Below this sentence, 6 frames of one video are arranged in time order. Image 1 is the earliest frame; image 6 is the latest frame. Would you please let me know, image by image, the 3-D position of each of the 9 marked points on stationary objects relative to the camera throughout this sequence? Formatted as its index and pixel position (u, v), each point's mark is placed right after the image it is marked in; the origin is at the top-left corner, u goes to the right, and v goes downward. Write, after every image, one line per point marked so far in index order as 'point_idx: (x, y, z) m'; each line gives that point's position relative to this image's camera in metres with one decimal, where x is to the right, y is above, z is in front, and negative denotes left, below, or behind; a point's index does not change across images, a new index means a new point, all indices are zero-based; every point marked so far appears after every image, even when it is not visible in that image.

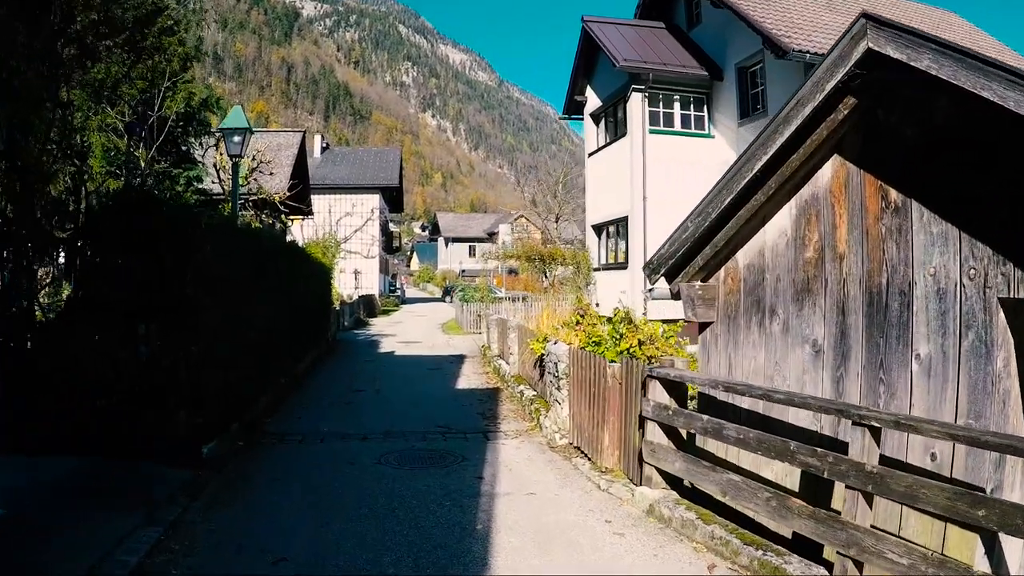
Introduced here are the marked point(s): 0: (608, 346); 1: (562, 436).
0: (+1.0, -0.6, +6.9) m
1: (+0.5, -1.4, +6.6) m
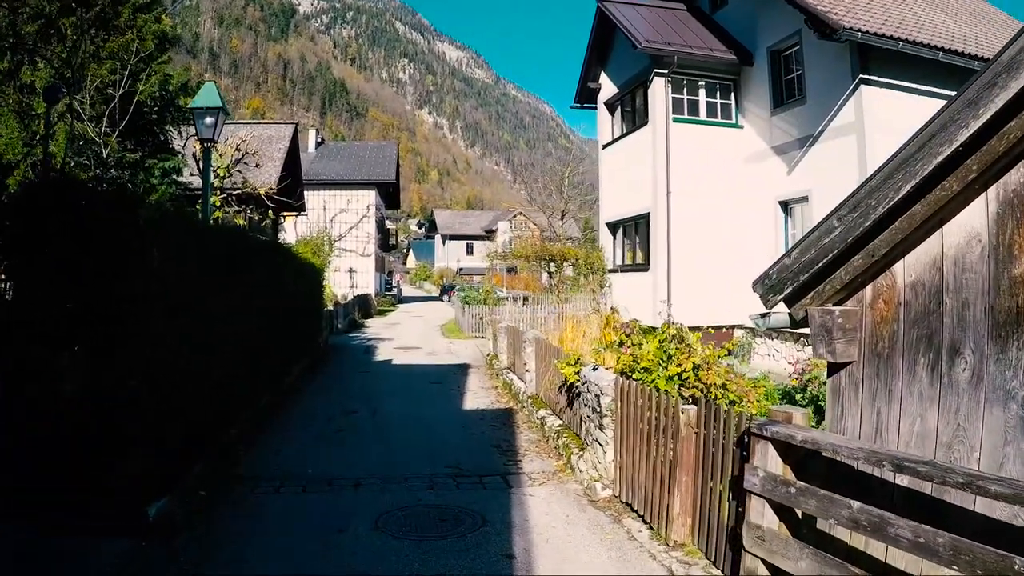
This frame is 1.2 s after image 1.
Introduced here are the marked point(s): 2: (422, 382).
0: (+1.2, -0.7, +5.6) m
1: (+0.7, -1.5, +5.2) m
2: (-1.6, -1.7, +12.3) m
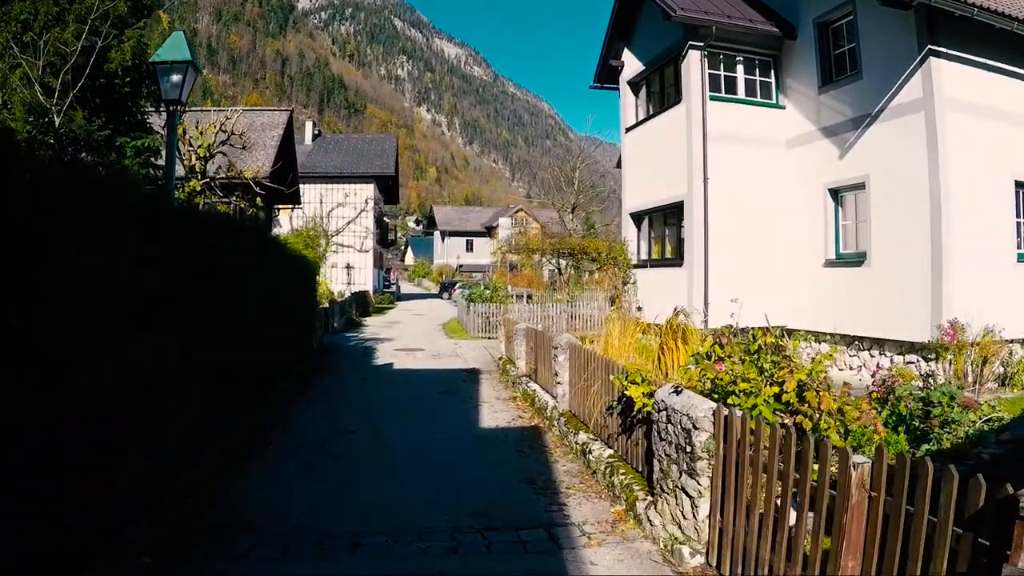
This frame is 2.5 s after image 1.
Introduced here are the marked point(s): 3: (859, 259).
0: (+1.5, -0.7, +4.2) m
1: (+1.0, -1.5, +3.9) m
2: (-1.4, -1.7, +10.9) m
3: (+5.5, +0.5, +10.8) m
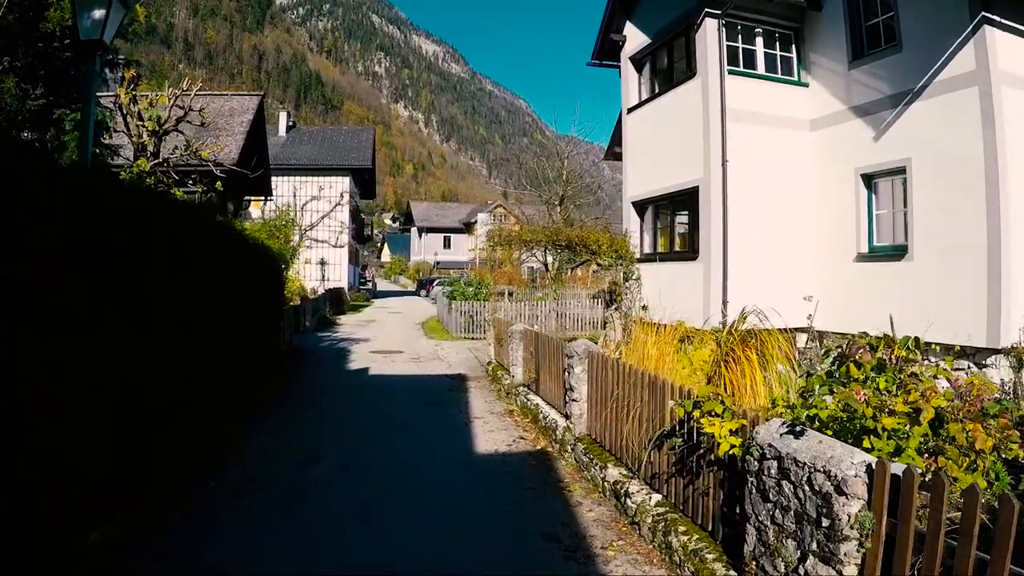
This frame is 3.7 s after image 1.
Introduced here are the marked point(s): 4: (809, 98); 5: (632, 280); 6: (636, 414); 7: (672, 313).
0: (+1.7, -0.6, +2.9) m
1: (+1.2, -1.5, +2.5) m
2: (-1.4, -1.6, +9.5) m
3: (+5.4, +0.5, +9.6) m
4: (+4.8, +3.1, +11.1) m
5: (+2.2, +0.1, +12.4) m
6: (+0.8, -0.9, +4.7) m
7: (+2.7, -0.4, +11.3) m
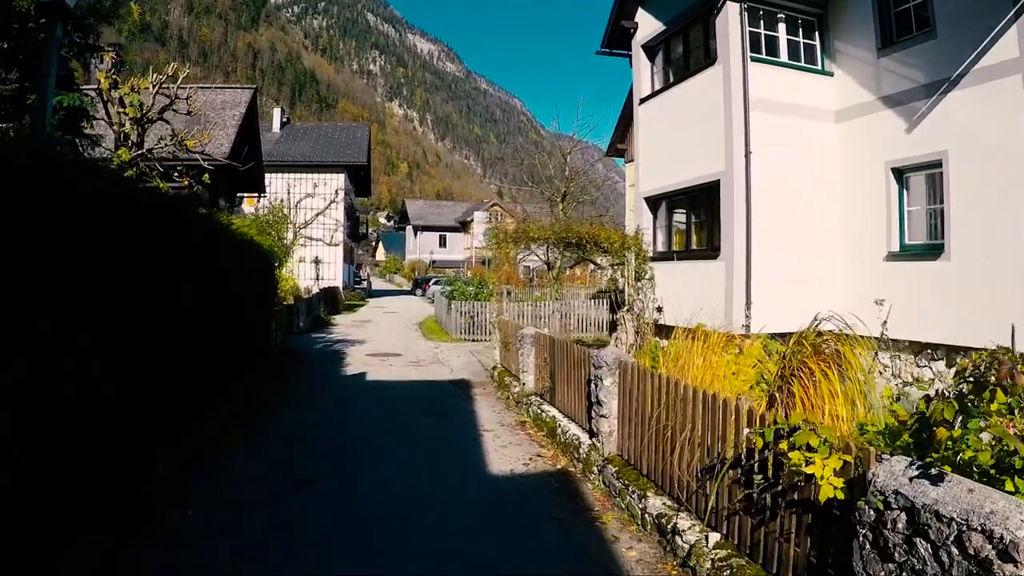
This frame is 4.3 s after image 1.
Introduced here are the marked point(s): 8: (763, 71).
0: (+1.9, -0.7, +2.2) m
1: (+1.4, -1.5, +1.9) m
2: (-1.3, -1.6, +8.8) m
3: (+5.5, +0.5, +9.0) m
4: (+5.0, +3.1, +10.5) m
5: (+2.3, +0.1, +11.8) m
6: (+1.0, -0.9, +4.0) m
7: (+2.8, -0.4, +10.7) m
8: (+3.6, +3.2, +9.9) m
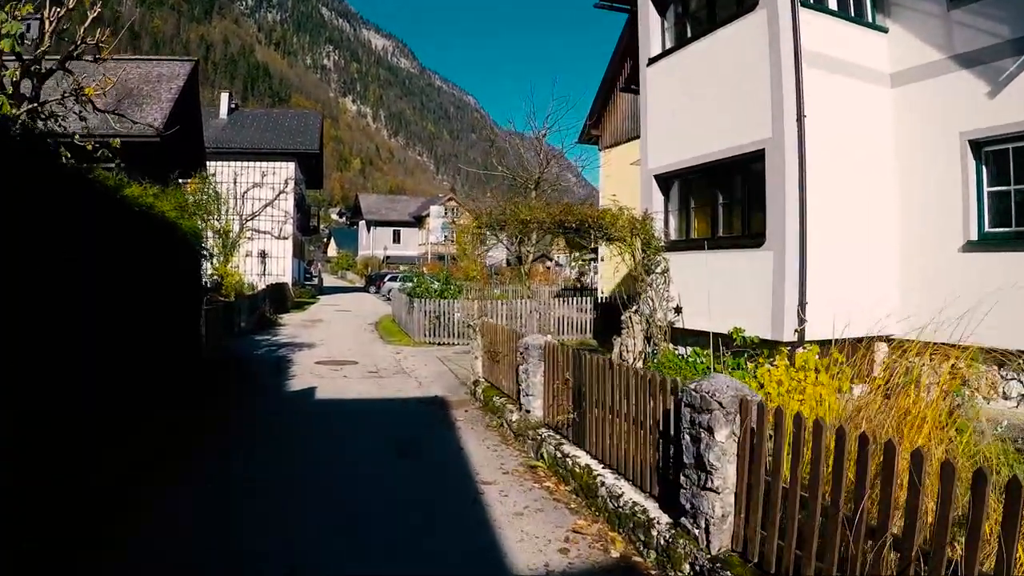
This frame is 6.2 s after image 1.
0: (+2.3, -0.6, +0.3) m
1: (+1.8, -1.4, -0.1) m
2: (-1.4, -1.5, +6.6) m
3: (+5.5, +0.5, +7.3) m
4: (+4.8, +3.1, +8.7) m
5: (+2.1, +0.2, +9.9) m
6: (+1.3, -0.8, +2.0) m
7: (+2.6, -0.4, +8.8) m
8: (+3.6, +3.2, +8.1) m
